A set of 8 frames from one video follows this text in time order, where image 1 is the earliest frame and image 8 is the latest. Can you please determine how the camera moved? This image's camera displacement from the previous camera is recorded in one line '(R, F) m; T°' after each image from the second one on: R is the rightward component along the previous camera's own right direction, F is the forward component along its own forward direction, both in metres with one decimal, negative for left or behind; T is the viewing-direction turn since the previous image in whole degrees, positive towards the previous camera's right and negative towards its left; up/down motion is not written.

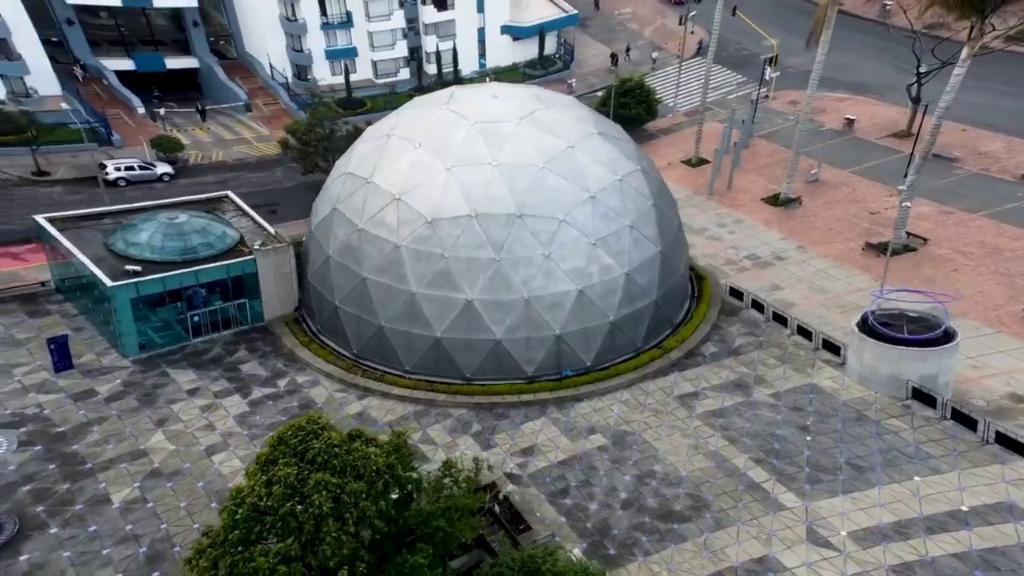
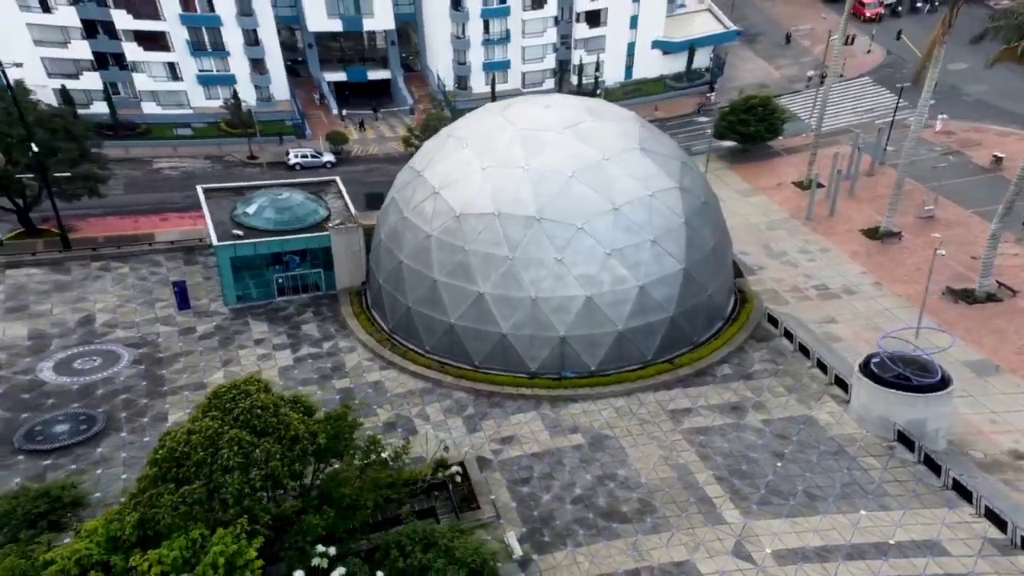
(+7.7, -1.9) m; -14°
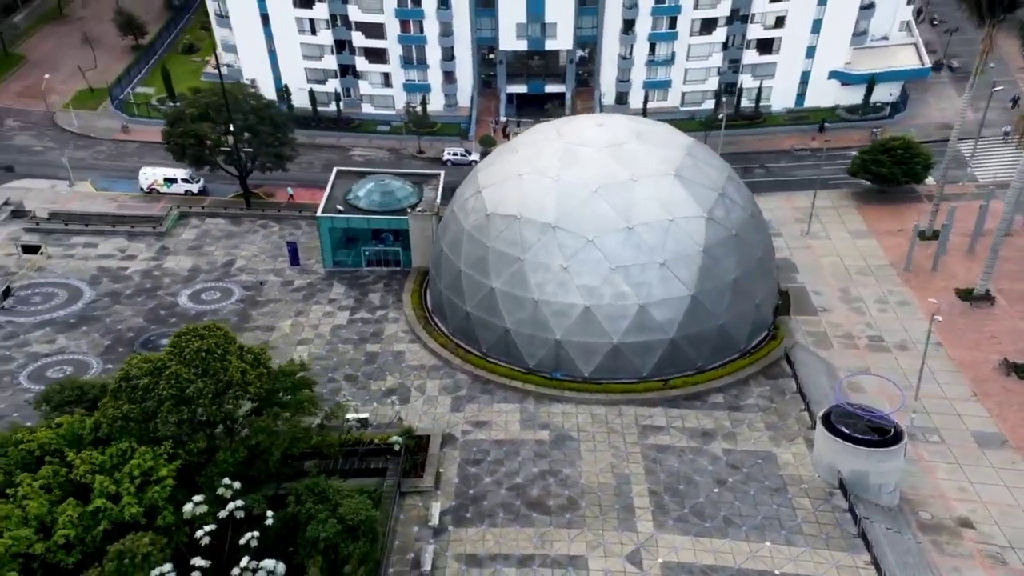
(+10.6, -1.4) m; -18°
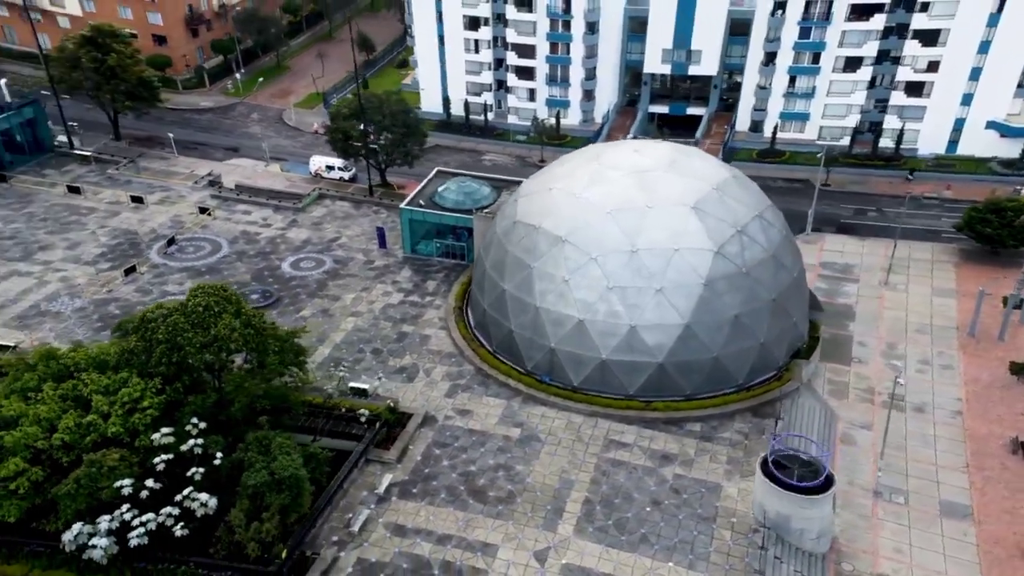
(+10.3, -1.1) m; -16°
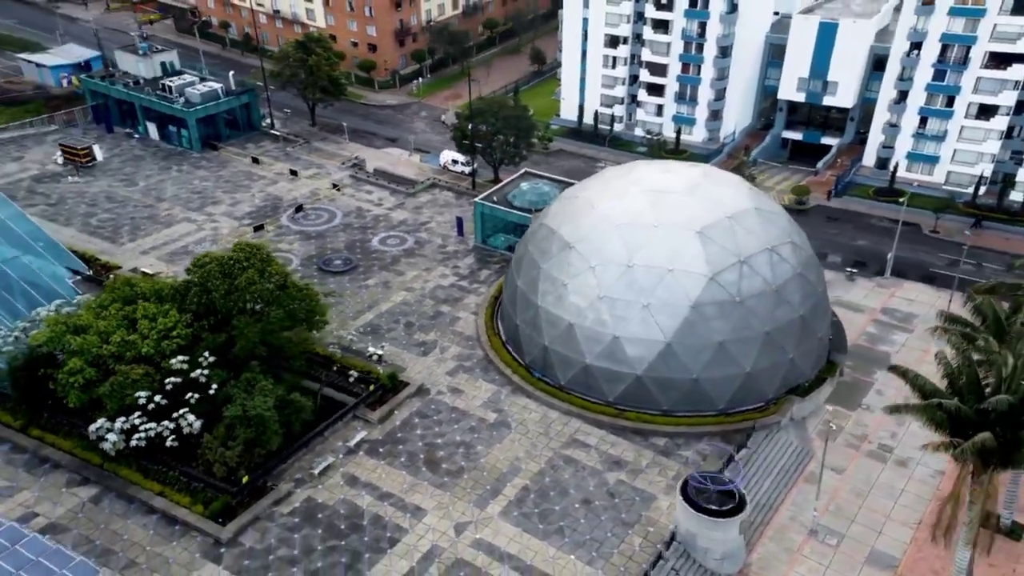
(+10.9, -1.3) m; -16°
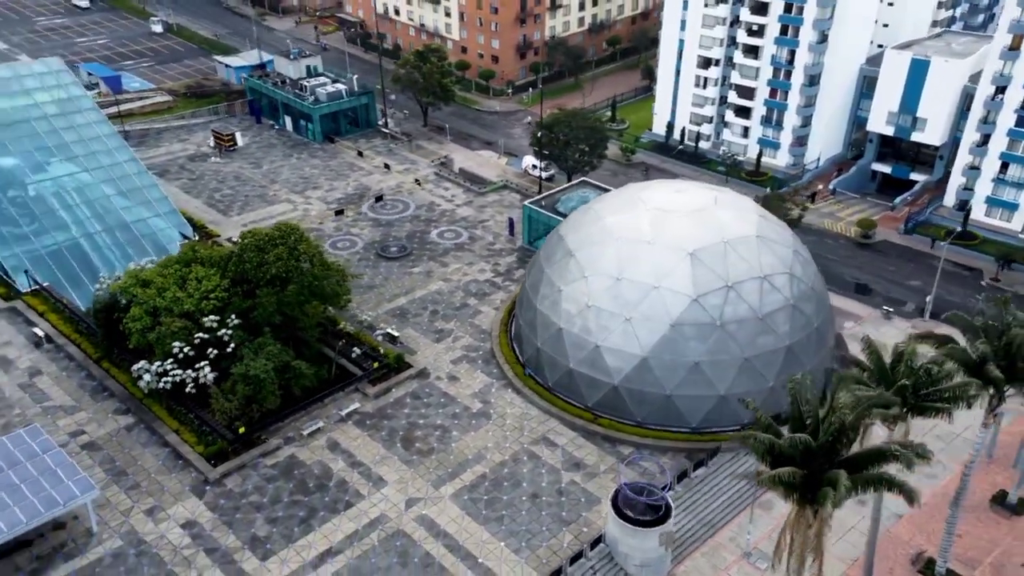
(+8.6, -1.4) m; -12°
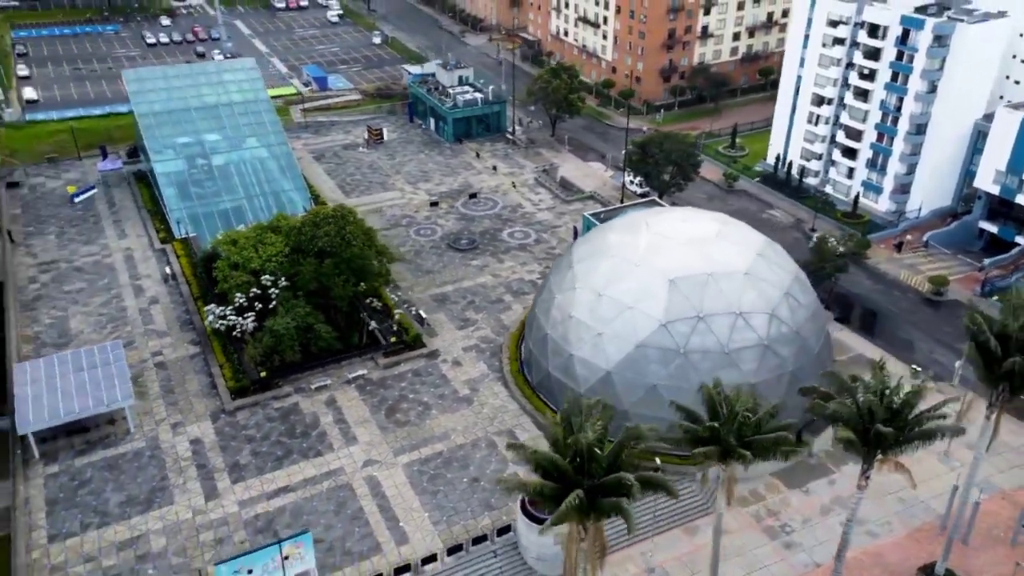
(+12.5, -1.7) m; -16°
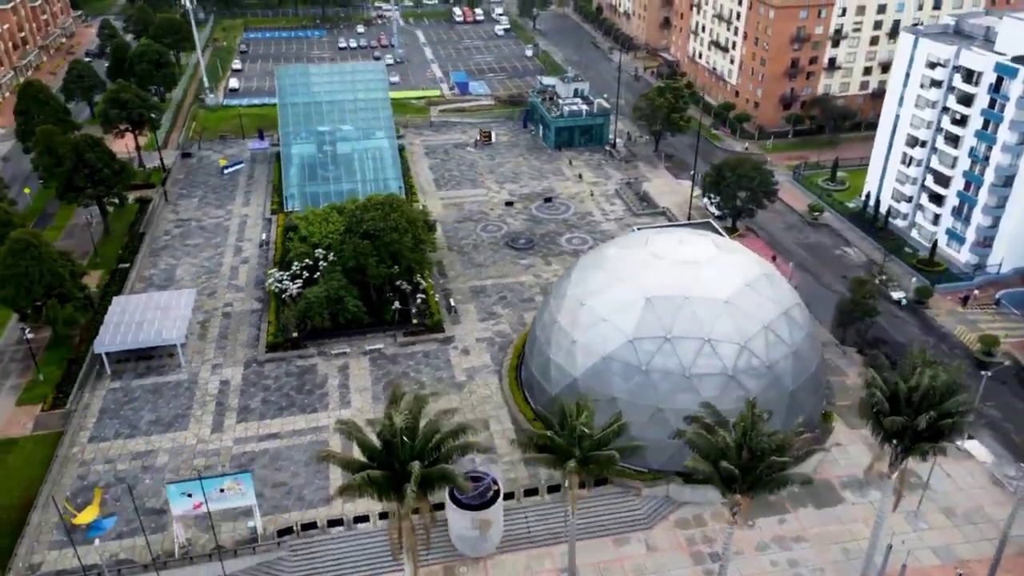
(+12.3, -0.8) m; -15°
